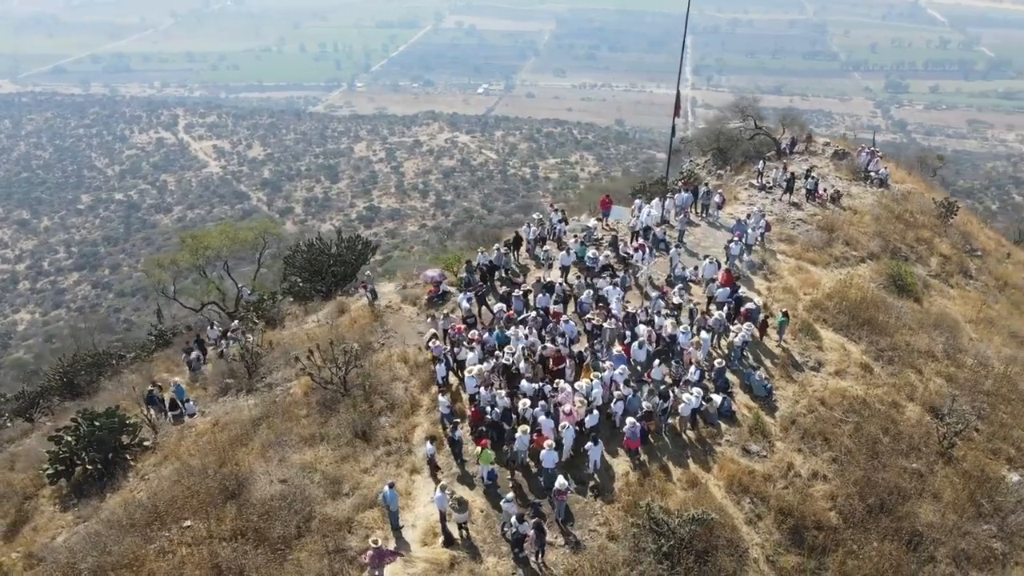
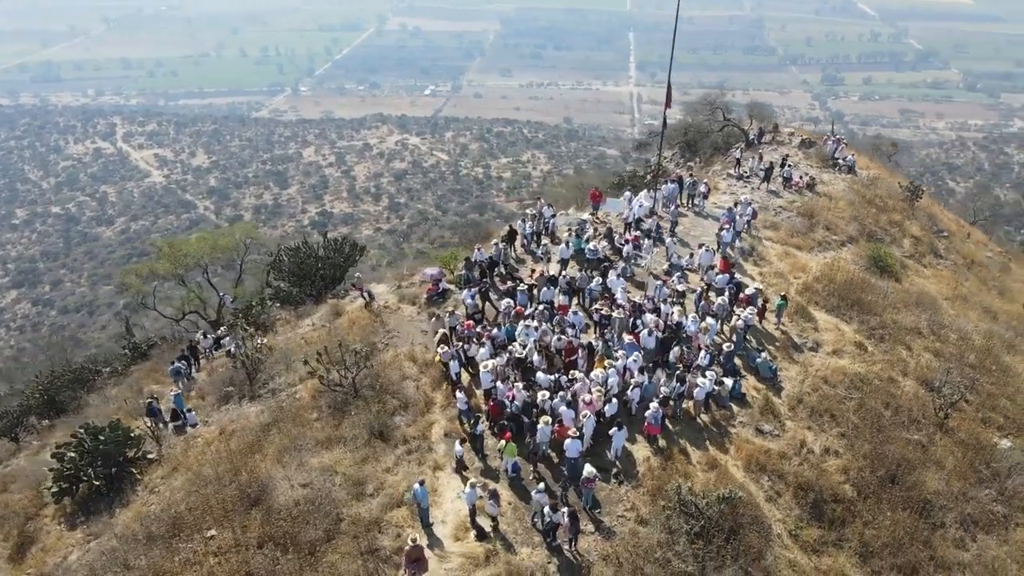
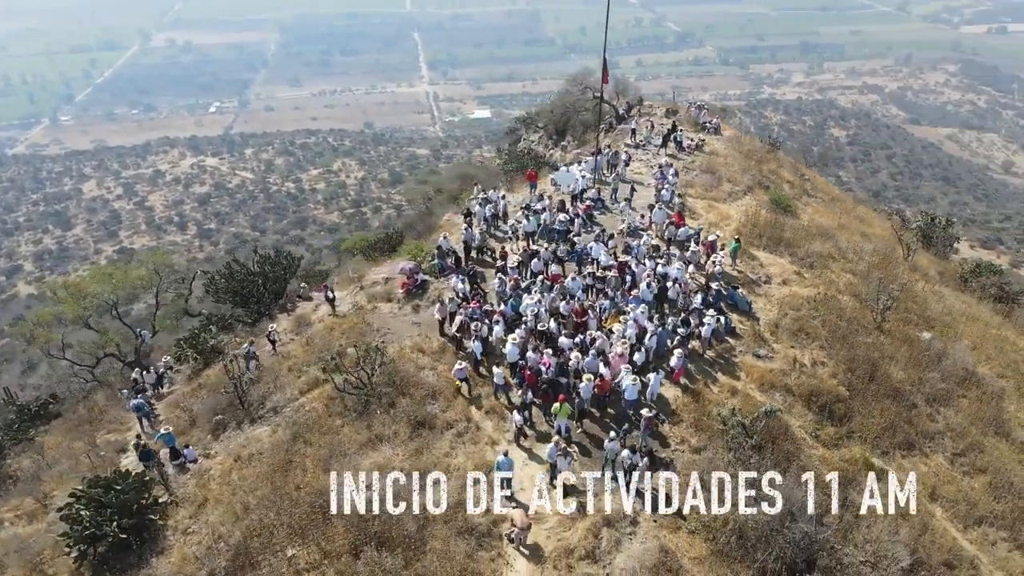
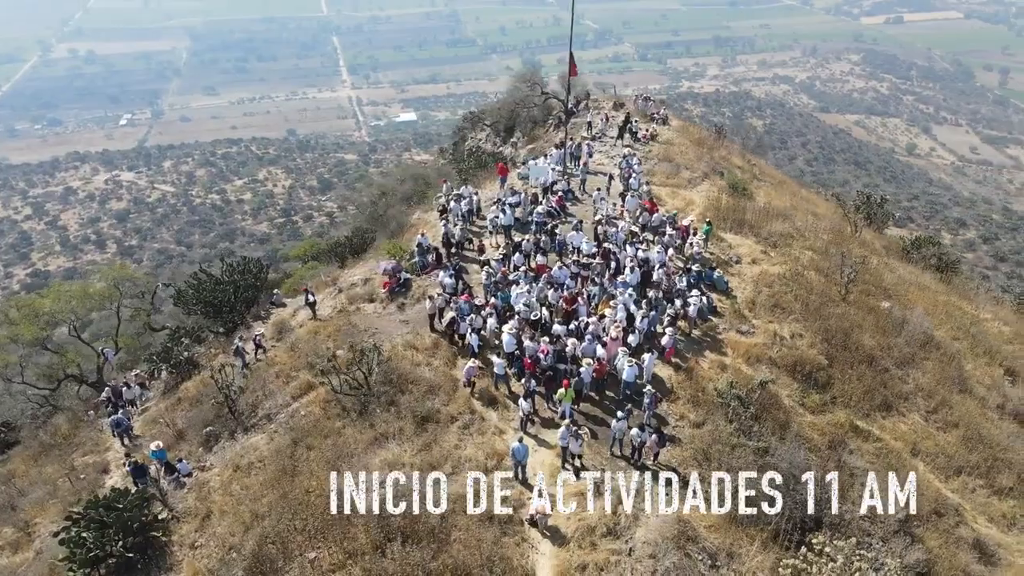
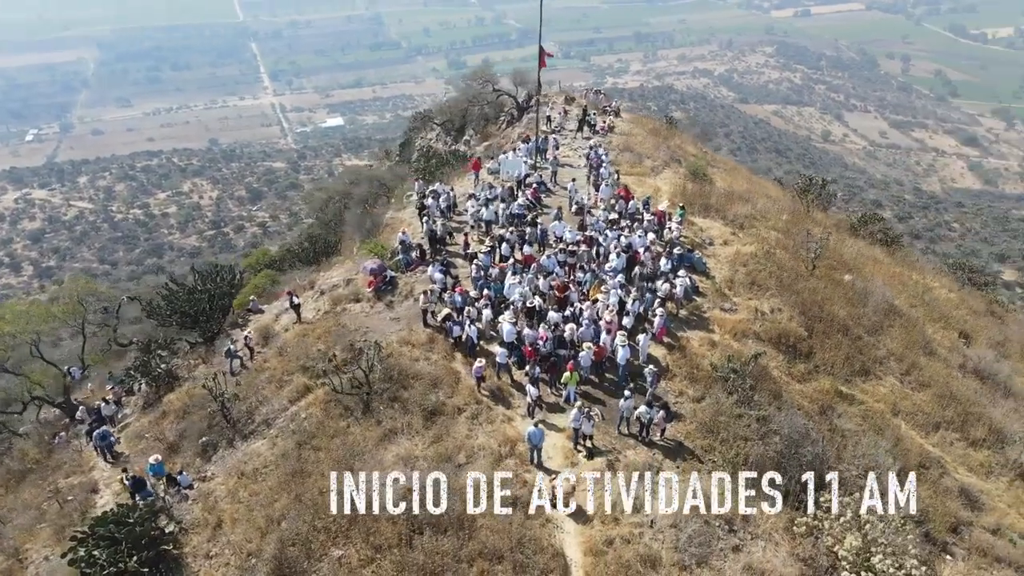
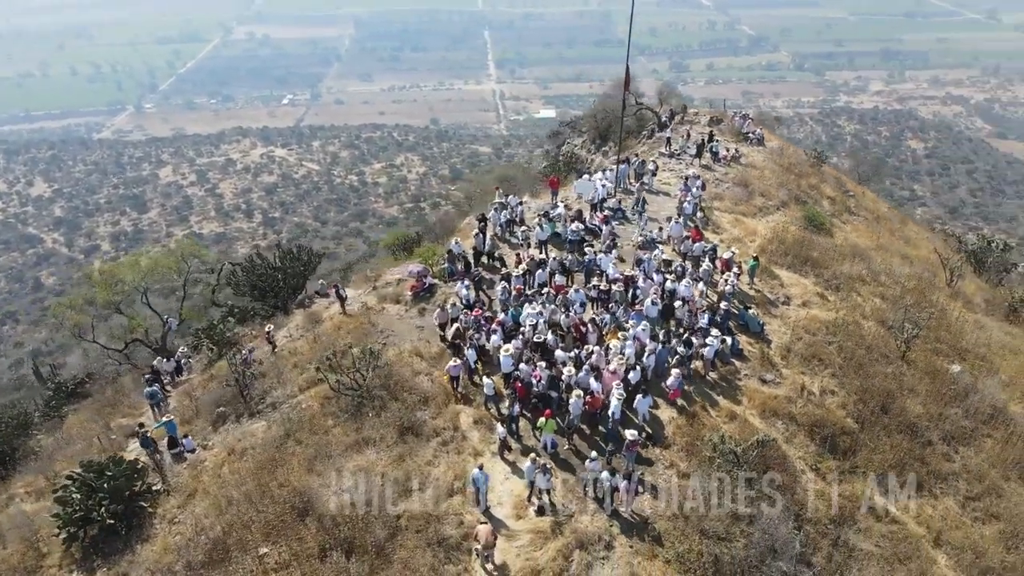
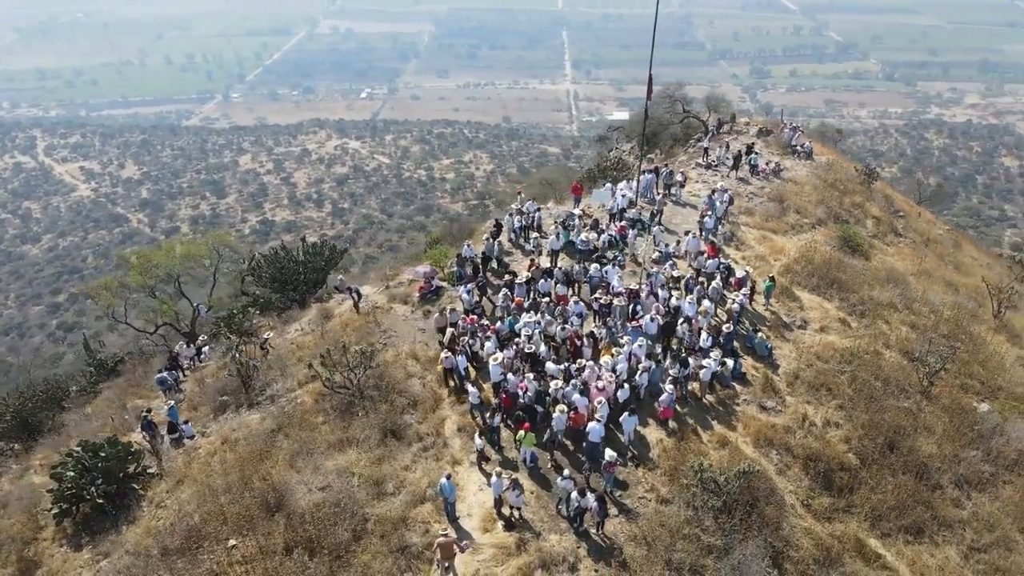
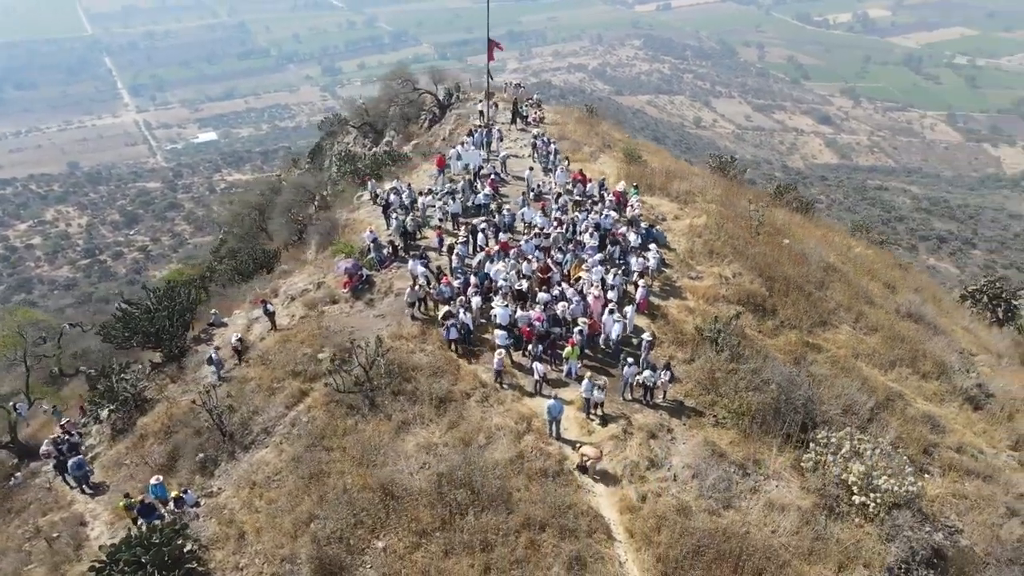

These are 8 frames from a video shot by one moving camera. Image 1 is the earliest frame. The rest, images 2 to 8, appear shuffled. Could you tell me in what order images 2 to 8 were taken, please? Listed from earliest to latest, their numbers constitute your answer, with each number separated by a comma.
2, 7, 6, 3, 4, 5, 8
